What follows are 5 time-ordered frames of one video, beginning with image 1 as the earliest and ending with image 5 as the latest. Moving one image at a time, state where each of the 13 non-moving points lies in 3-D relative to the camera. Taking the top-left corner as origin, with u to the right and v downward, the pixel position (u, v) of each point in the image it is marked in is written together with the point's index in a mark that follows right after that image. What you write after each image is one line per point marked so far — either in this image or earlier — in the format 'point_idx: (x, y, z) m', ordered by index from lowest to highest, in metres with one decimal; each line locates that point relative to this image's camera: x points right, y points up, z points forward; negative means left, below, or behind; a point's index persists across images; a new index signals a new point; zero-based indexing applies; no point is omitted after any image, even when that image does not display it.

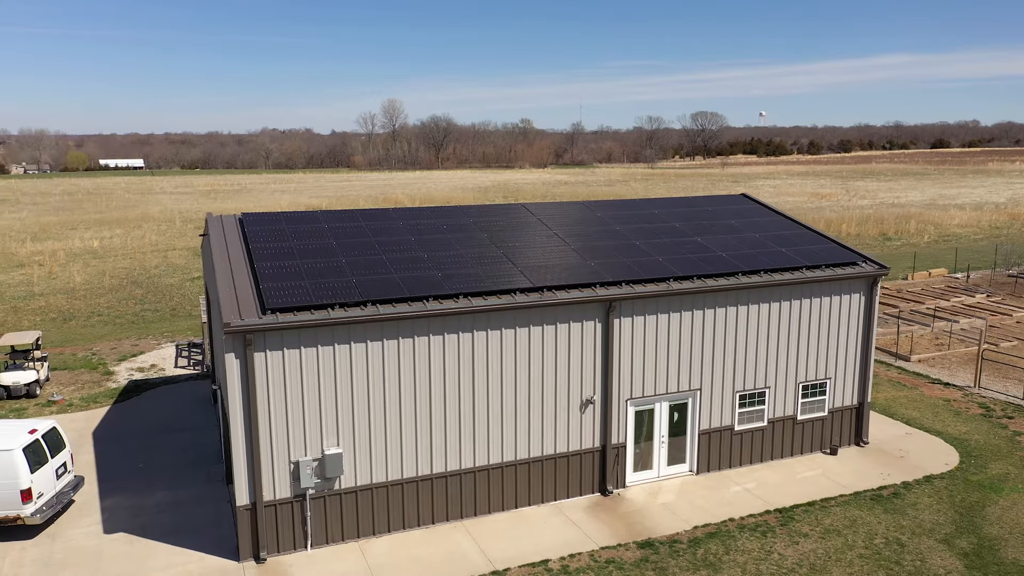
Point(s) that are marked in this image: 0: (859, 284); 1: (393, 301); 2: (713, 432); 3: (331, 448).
0: (+6.8, +0.1, +14.3) m
1: (-1.7, -0.2, +10.7) m
2: (+3.7, -2.6, +13.4) m
3: (-2.6, -2.3, +10.5) m
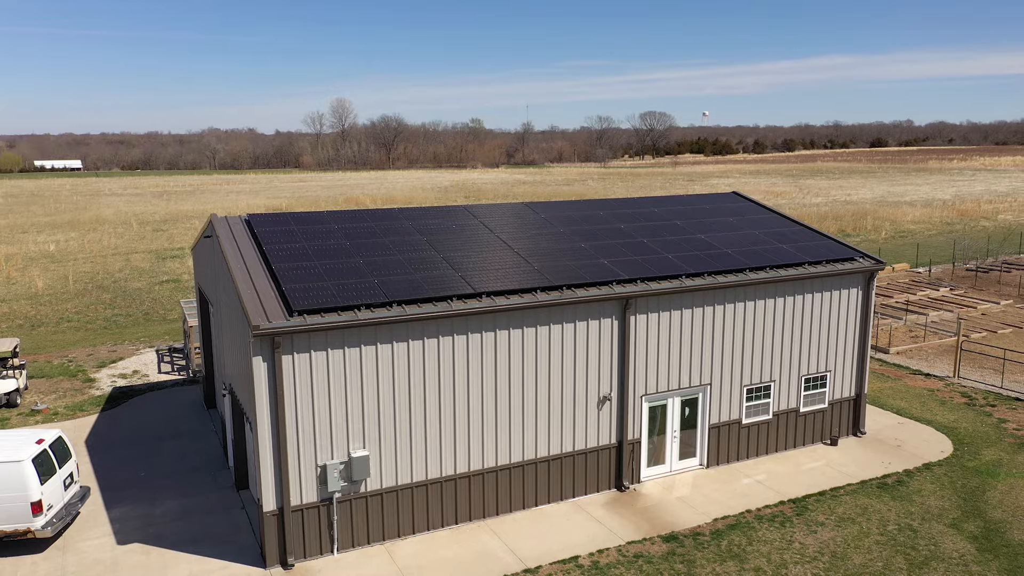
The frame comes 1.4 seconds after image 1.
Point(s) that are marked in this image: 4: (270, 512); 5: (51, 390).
0: (+7.0, +0.2, +14.7) m
1: (-1.4, -0.2, +10.7) m
2: (+3.9, -2.6, +13.6) m
3: (-2.2, -2.3, +10.3) m
4: (-3.3, -3.1, +9.9) m
5: (-12.1, -2.7, +19.1) m
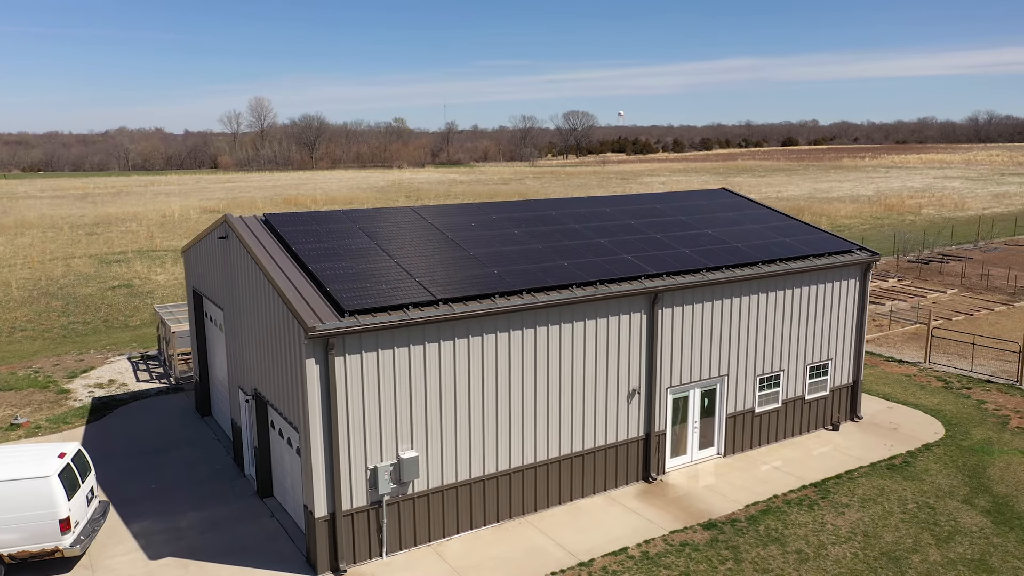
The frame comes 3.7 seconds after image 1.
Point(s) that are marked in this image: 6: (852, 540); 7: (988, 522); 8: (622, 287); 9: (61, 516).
0: (+7.2, +0.4, +15.3) m
1: (-0.7, -0.2, +10.6) m
2: (+4.3, -2.4, +13.9) m
3: (-1.5, -2.3, +10.2) m
4: (-2.5, -3.1, +9.7) m
5: (-12.1, -2.9, +18.1) m
6: (+5.1, -3.8, +10.9) m
7: (+7.5, -3.7, +11.4) m
8: (+1.8, 0.0, +11.9) m
9: (-6.1, -3.1, +9.8) m
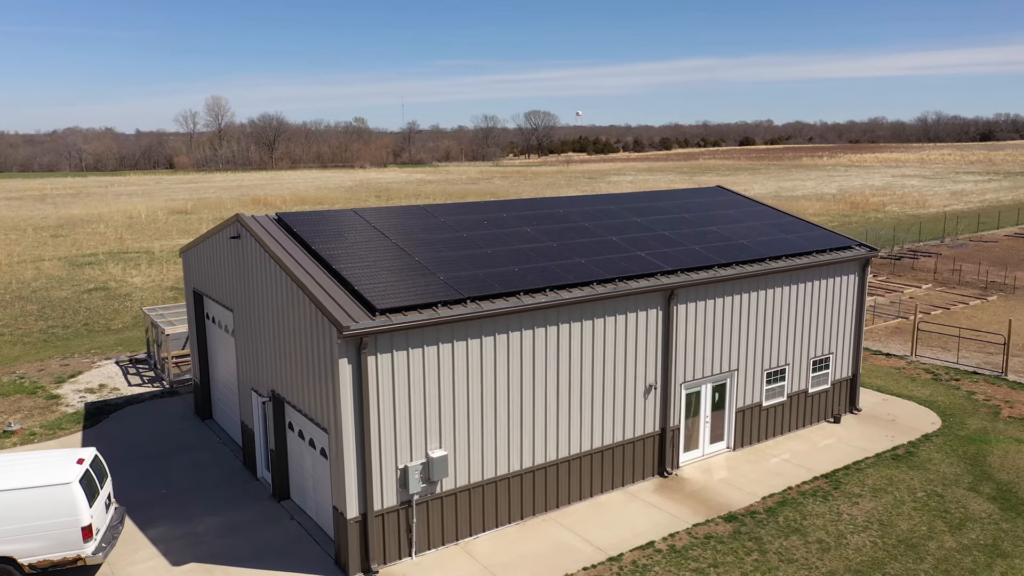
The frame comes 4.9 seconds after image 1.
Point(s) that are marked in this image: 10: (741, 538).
0: (+7.4, +0.5, +15.7) m
1: (-0.4, -0.1, +10.6) m
2: (+4.6, -2.4, +14.2) m
3: (-1.1, -2.3, +10.2) m
4: (-2.1, -3.1, +9.6) m
5: (-12.1, -3.0, +17.6) m
6: (+5.5, -3.7, +11.1) m
7: (+7.8, -3.6, +11.8) m
8: (+2.1, +0.1, +12.0) m
9: (-5.6, -3.1, +9.6) m
10: (+3.4, -3.7, +10.8) m
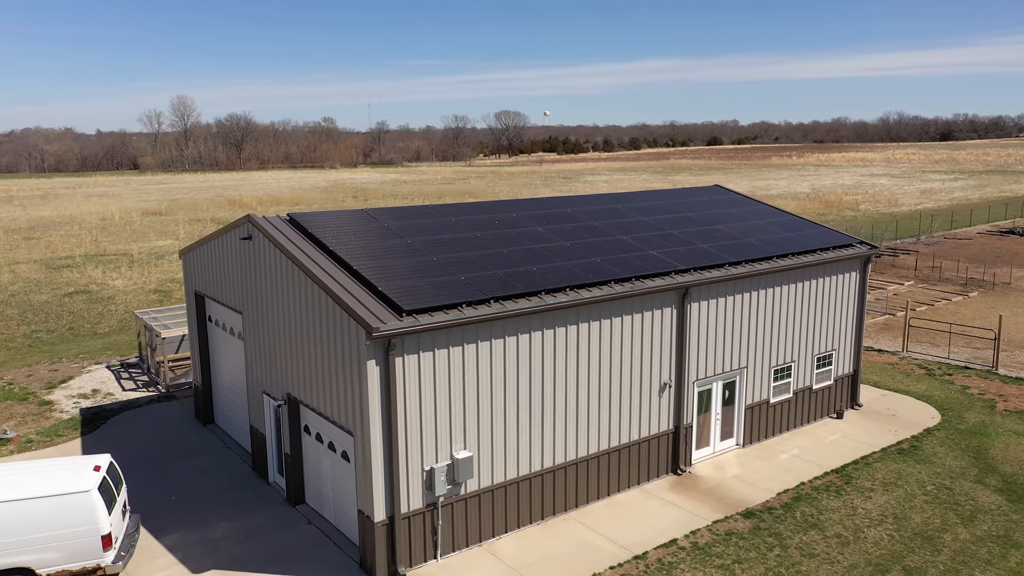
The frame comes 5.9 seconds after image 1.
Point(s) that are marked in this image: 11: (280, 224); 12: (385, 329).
0: (+7.5, +0.6, +15.9) m
1: (0.0, -0.1, +10.6) m
2: (+4.8, -2.3, +14.3) m
3: (-0.7, -2.3, +10.1) m
4: (-1.7, -3.1, +9.5) m
5: (-12.0, -3.0, +17.2) m
6: (+5.8, -3.7, +11.3) m
7: (+8.1, -3.5, +12.0) m
8: (+2.4, +0.1, +12.0) m
9: (-5.3, -3.1, +9.4) m
10: (+3.7, -3.7, +10.9) m
11: (-3.8, +1.0, +11.9) m
12: (-1.6, -0.5, +9.0) m
